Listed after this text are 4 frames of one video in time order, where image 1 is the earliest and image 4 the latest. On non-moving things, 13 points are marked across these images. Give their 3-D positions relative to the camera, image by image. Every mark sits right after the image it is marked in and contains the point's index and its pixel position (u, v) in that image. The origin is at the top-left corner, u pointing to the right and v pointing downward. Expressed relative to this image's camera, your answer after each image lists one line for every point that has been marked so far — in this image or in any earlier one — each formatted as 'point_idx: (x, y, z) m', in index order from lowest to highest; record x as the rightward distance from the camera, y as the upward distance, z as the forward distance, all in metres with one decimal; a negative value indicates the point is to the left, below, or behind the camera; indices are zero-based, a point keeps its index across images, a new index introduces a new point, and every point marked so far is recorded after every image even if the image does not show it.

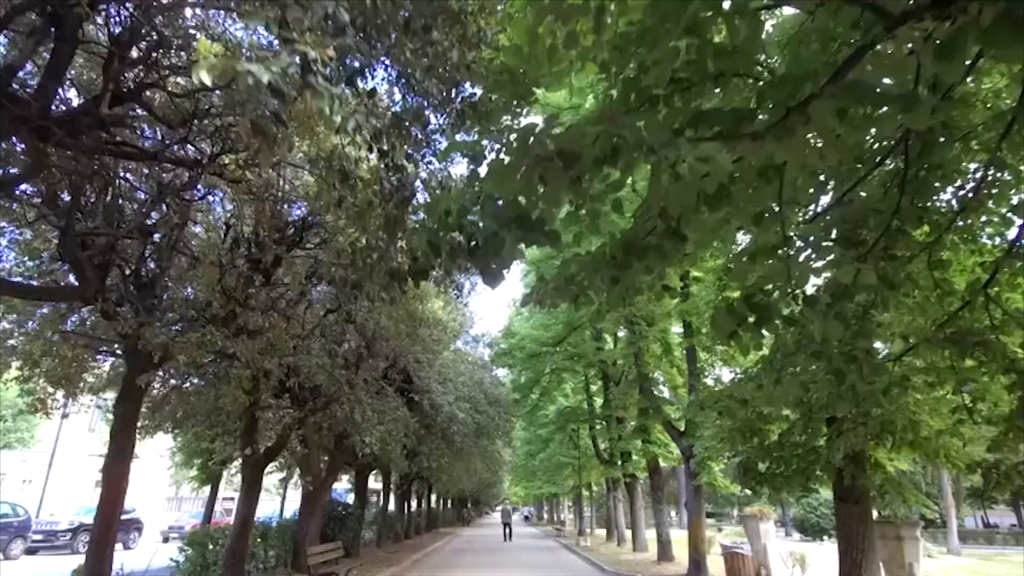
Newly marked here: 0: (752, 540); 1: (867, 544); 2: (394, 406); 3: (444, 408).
0: (+8.4, -8.8, +18.3) m
1: (+7.7, -5.6, +11.4) m
2: (-3.5, -3.5, +15.7) m
3: (-2.7, -4.4, +19.6) m
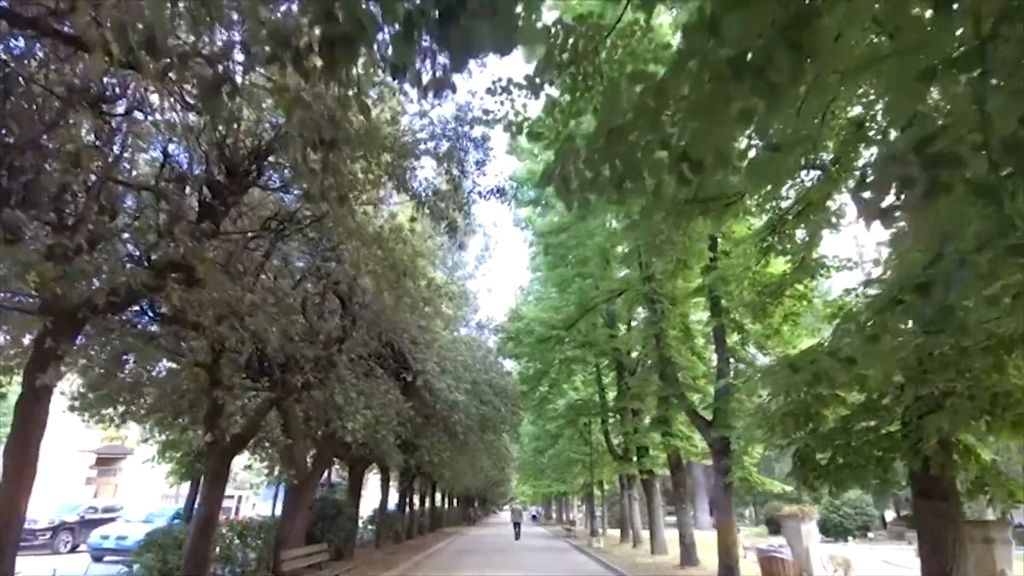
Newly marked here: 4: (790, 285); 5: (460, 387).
0: (+8.7, -7.9, +16.2) m
1: (+7.9, -4.6, +9.3) m
2: (-3.3, -2.6, +13.8) m
3: (-2.4, -3.5, +17.7) m
4: (+6.7, +0.1, +12.6) m
5: (-1.9, -3.6, +18.9) m
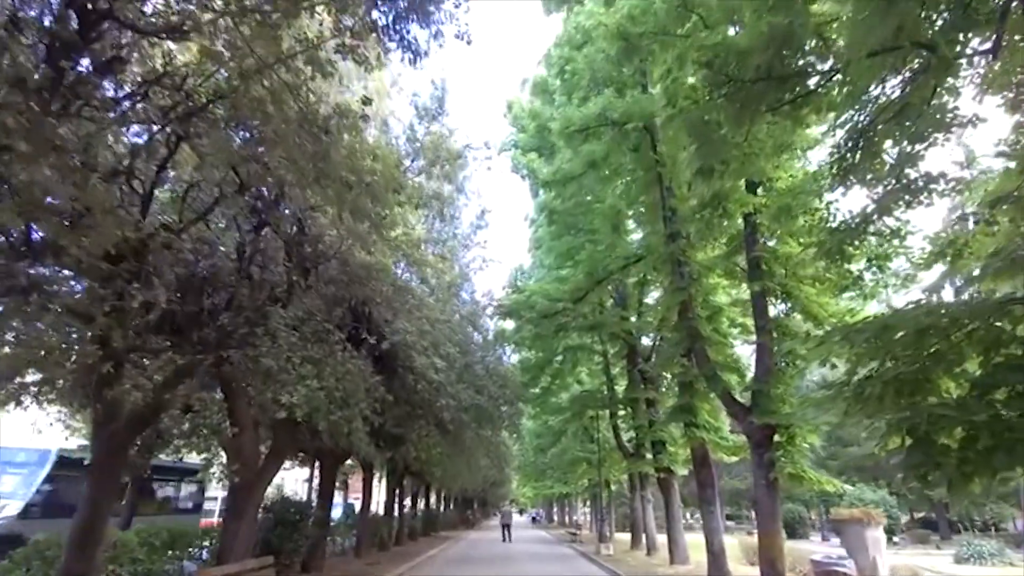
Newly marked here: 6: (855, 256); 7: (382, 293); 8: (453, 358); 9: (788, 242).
0: (+8.6, -6.7, +13.2) m
1: (+7.8, -3.4, +6.3) m
2: (-3.4, -1.5, +10.8) m
3: (-2.4, -2.4, +14.7) m
4: (+6.6, +1.3, +9.7) m
5: (-2.0, -2.4, +15.9) m
6: (+6.7, +0.6, +10.2) m
7: (-3.2, -0.1, +12.8) m
8: (-1.9, -2.2, +16.5) m
9: (+7.8, +1.3, +14.7) m
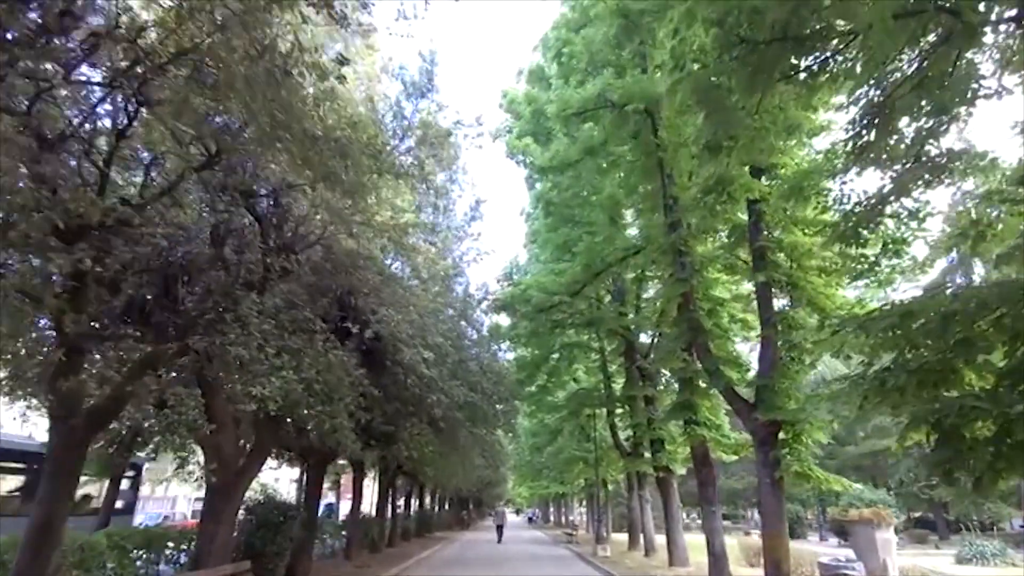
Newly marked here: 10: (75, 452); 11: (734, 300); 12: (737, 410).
0: (+8.5, -6.5, +12.6) m
1: (+7.7, -3.2, +5.7) m
2: (-3.5, -1.2, +10.1) m
3: (-2.6, -2.1, +14.1) m
4: (+6.5, +1.5, +9.1) m
5: (-2.1, -2.2, +15.2) m
6: (+6.5, +0.9, +9.6) m
7: (-3.3, +0.1, +12.1) m
8: (-2.0, -1.9, +15.9) m
9: (+7.6, +1.5, +14.2) m
10: (-6.6, -2.5, +7.9) m
11: (+7.2, -0.4, +16.9) m
12: (+6.1, -3.3, +14.2) m
